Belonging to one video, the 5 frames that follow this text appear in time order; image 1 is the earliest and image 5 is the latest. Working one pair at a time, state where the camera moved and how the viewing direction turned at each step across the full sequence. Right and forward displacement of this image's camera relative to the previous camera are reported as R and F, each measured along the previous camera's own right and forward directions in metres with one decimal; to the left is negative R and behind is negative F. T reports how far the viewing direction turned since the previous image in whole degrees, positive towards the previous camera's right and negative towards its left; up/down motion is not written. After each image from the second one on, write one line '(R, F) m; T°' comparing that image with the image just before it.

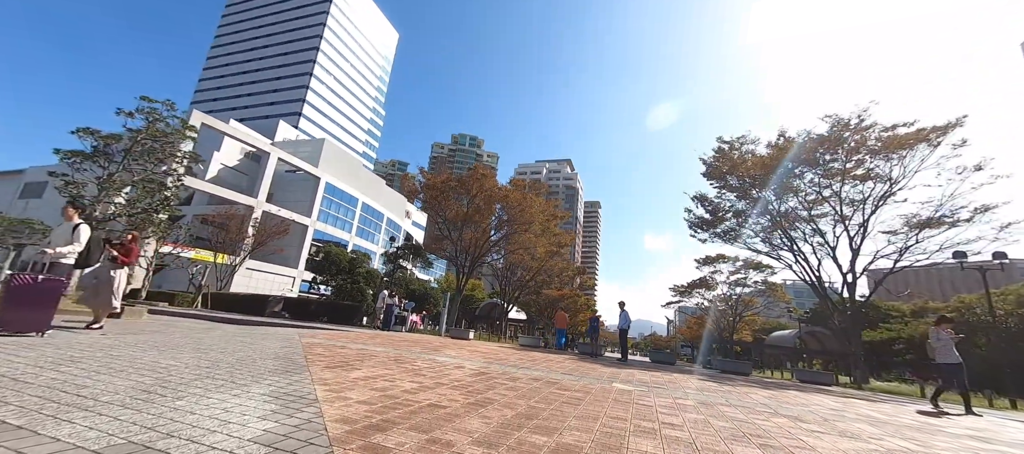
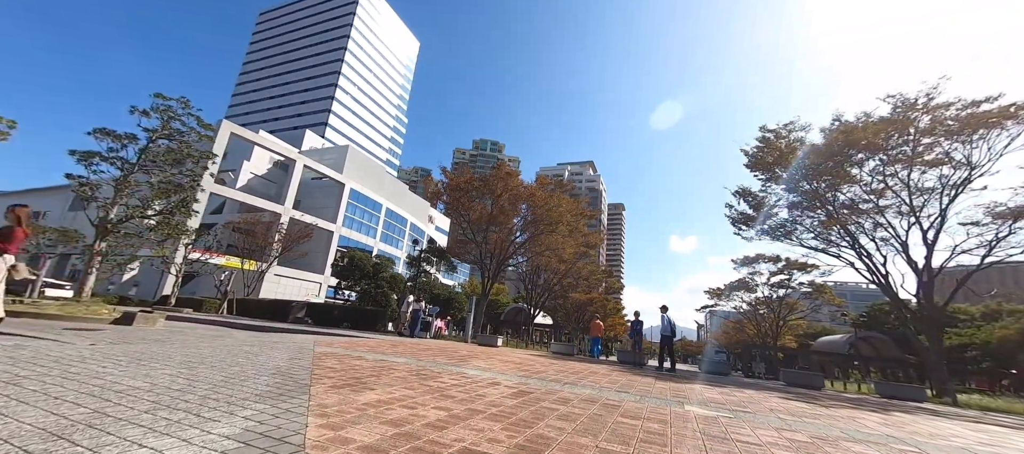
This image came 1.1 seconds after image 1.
(-0.2, +0.8) m; -3°
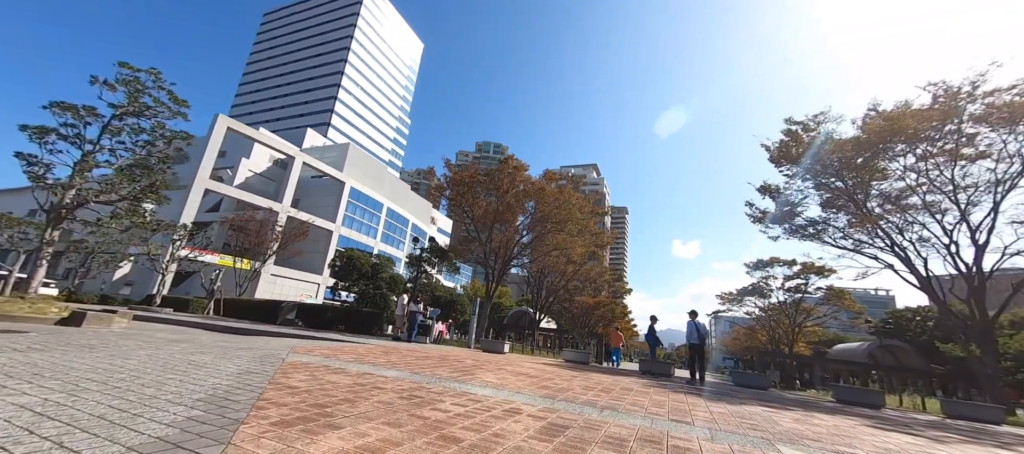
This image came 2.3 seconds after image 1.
(-0.2, +1.1) m; 0°
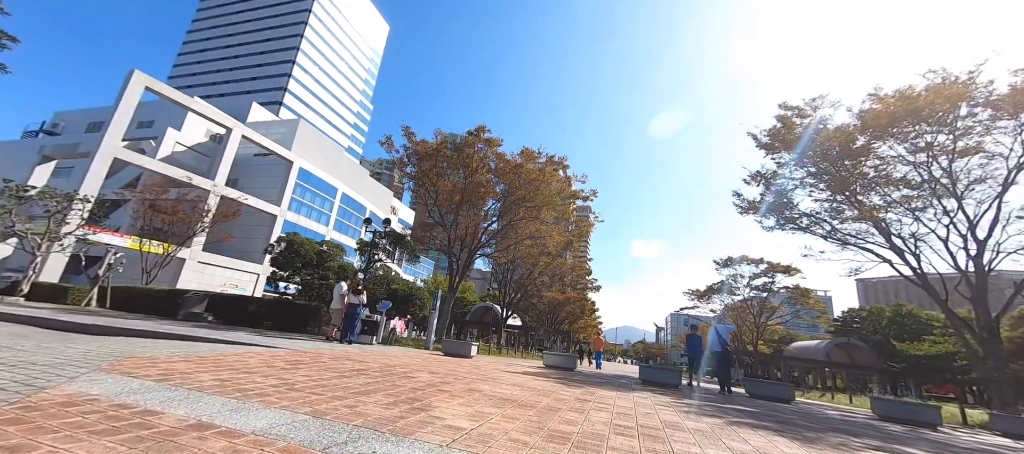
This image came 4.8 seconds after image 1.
(-0.2, +2.0) m; +6°
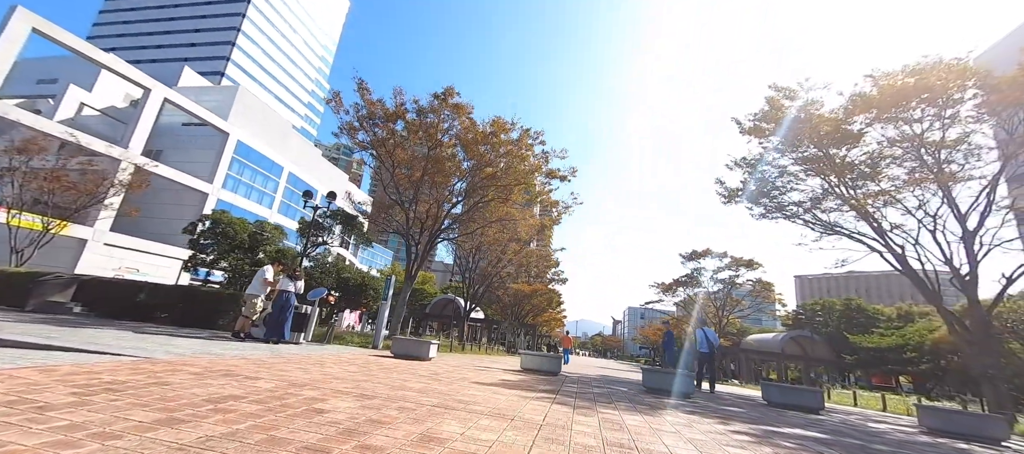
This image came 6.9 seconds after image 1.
(-0.2, +1.7) m; +6°
